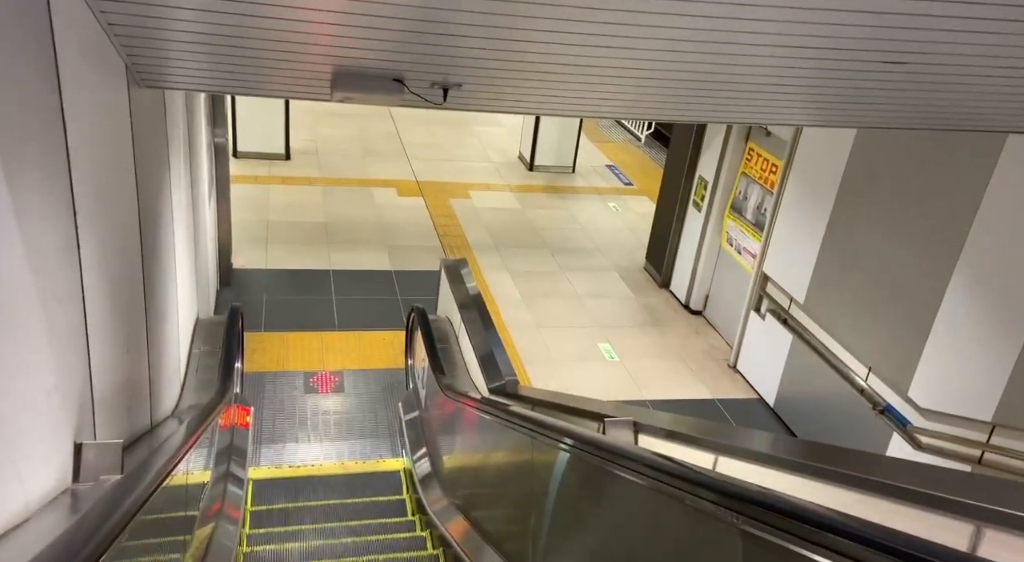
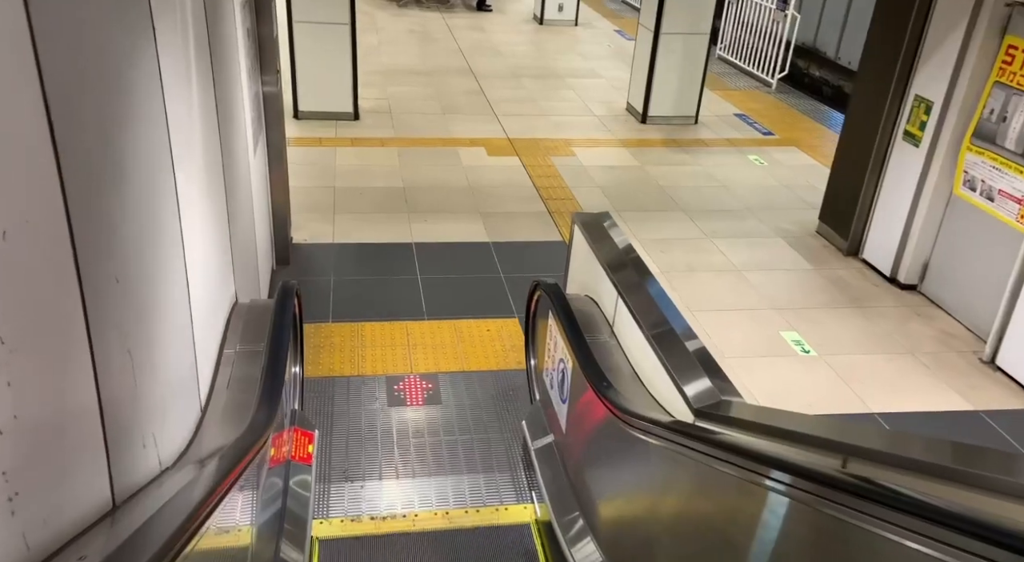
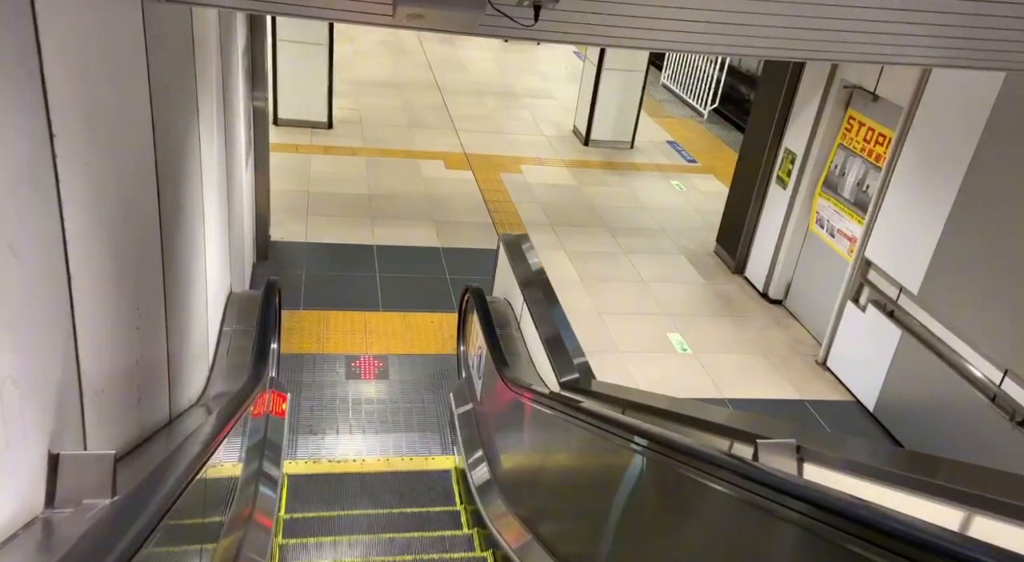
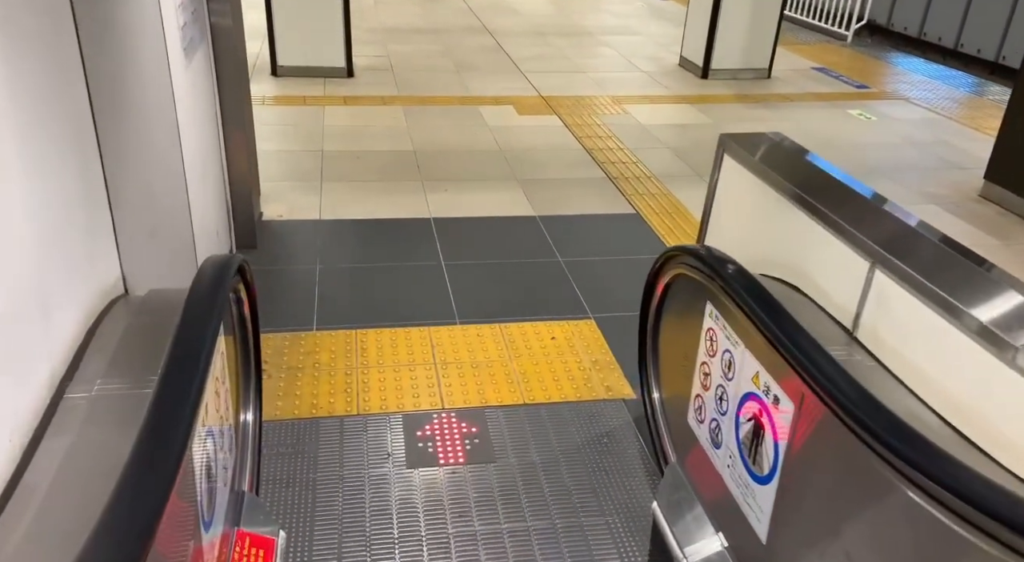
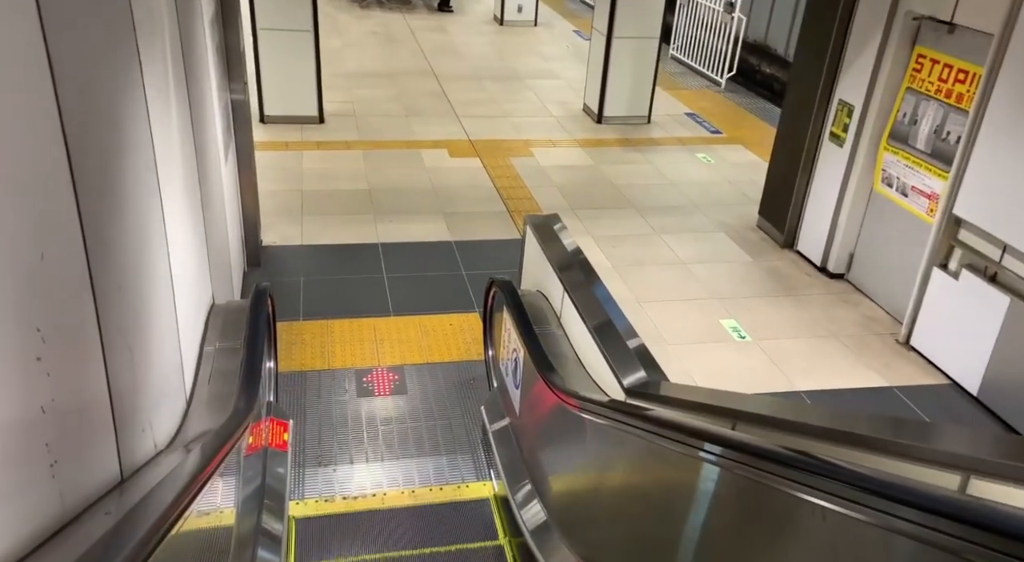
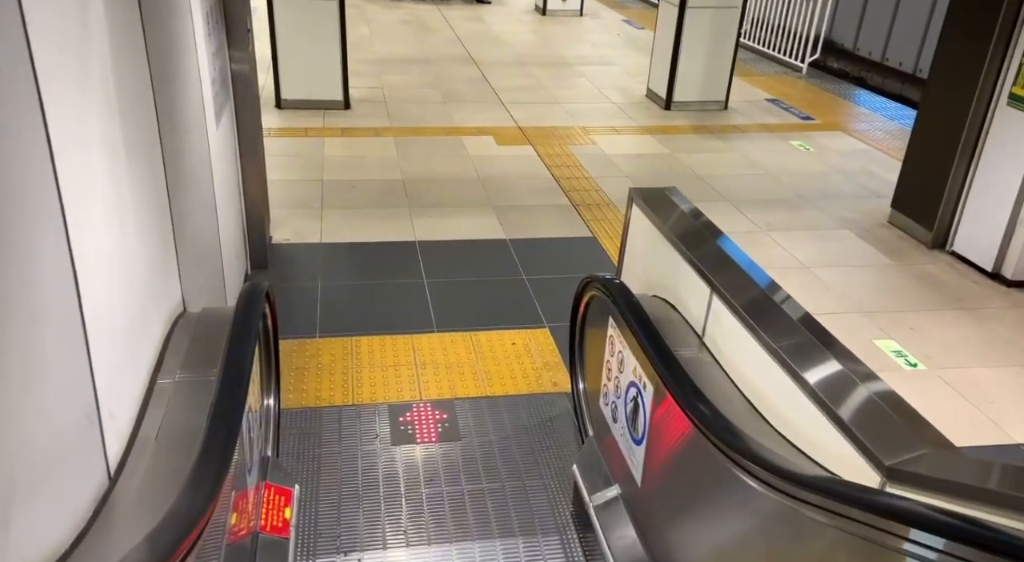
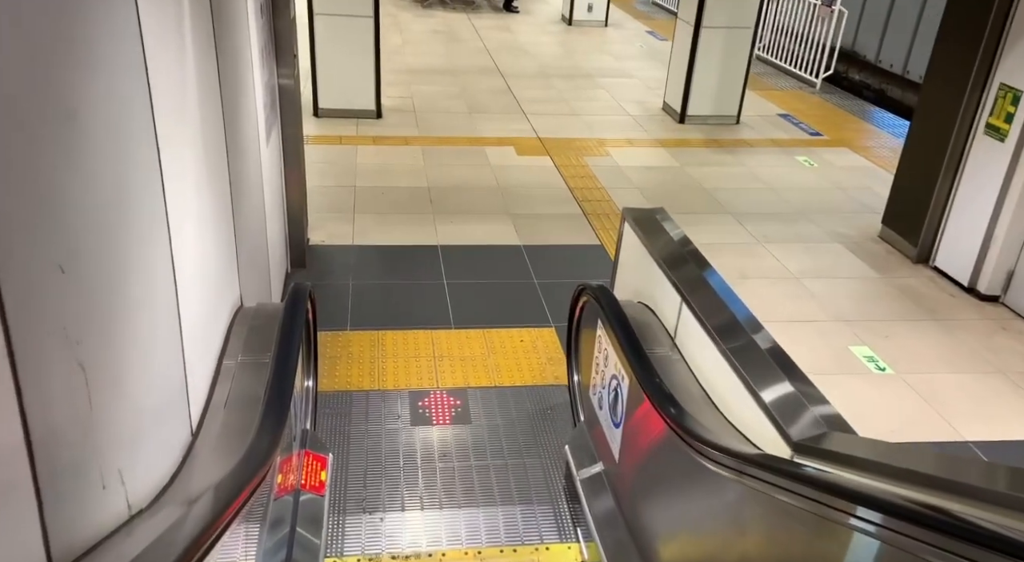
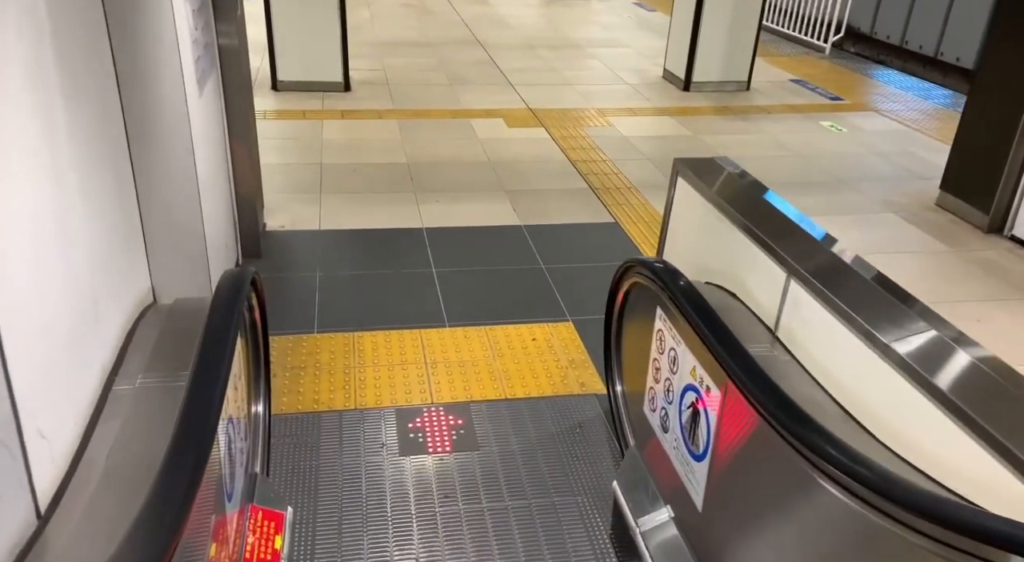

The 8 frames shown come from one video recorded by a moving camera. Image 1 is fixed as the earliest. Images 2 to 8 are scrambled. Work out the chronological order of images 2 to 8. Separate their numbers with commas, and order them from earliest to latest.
3, 5, 2, 7, 6, 8, 4
